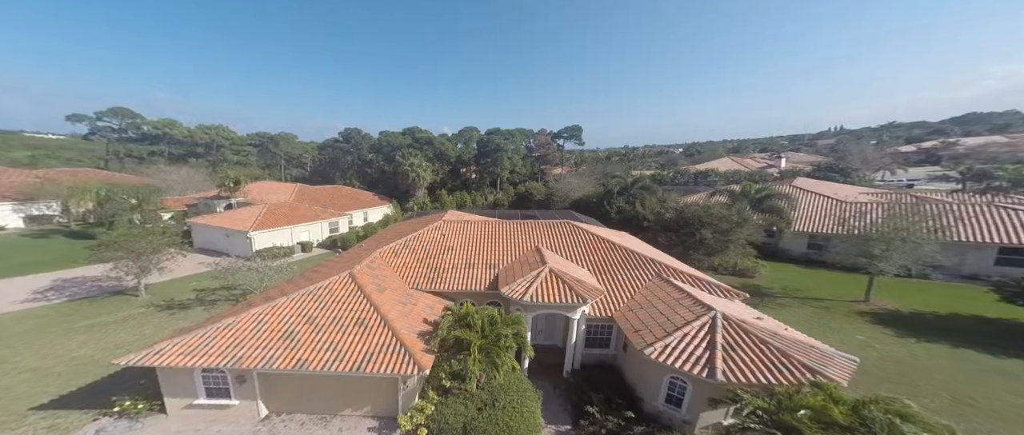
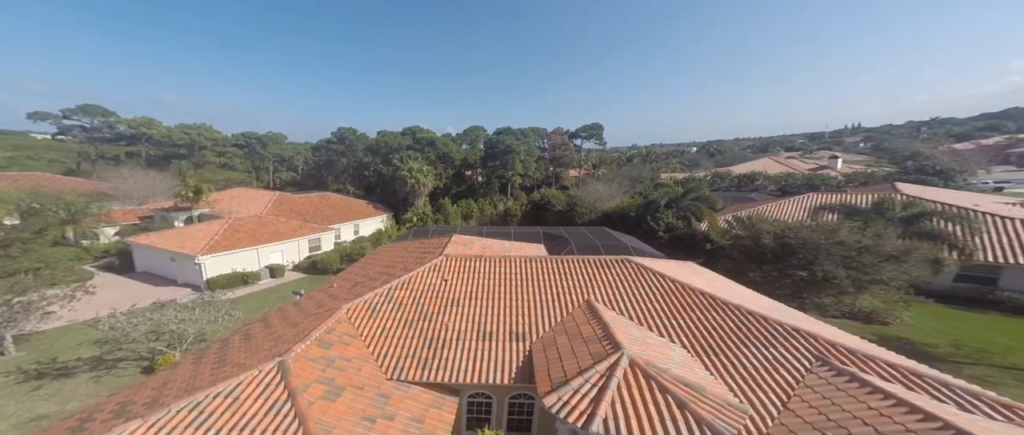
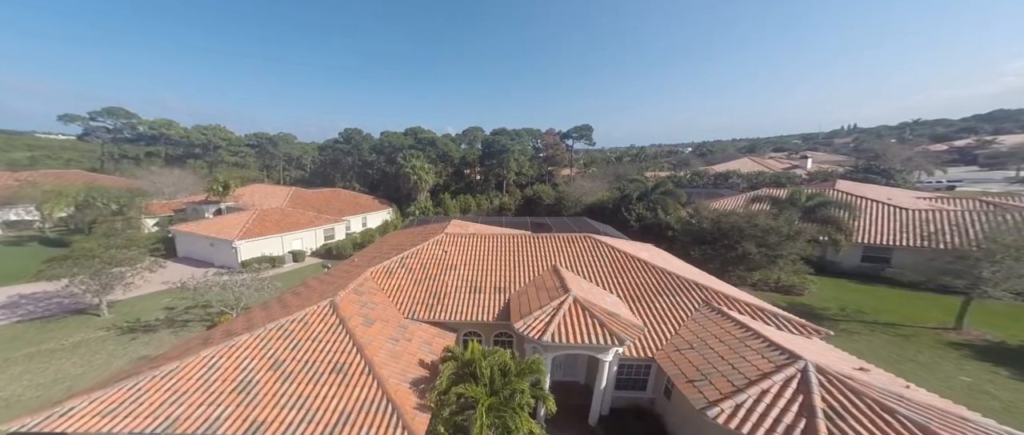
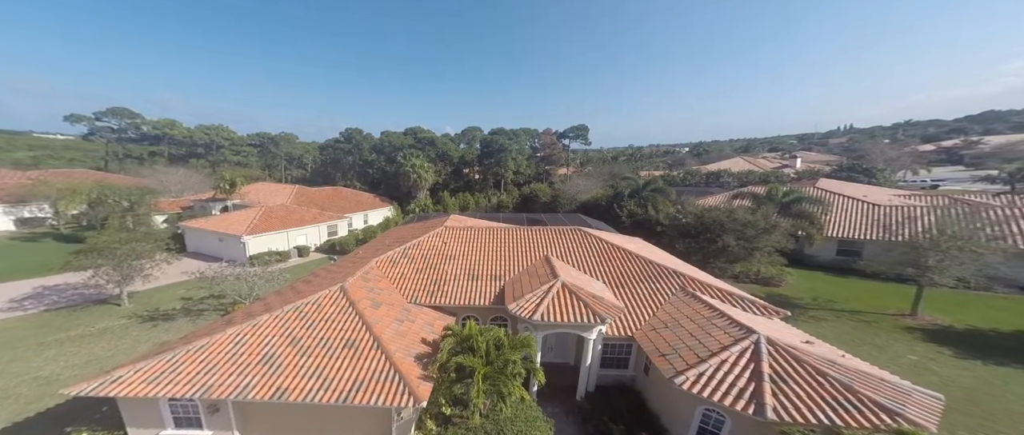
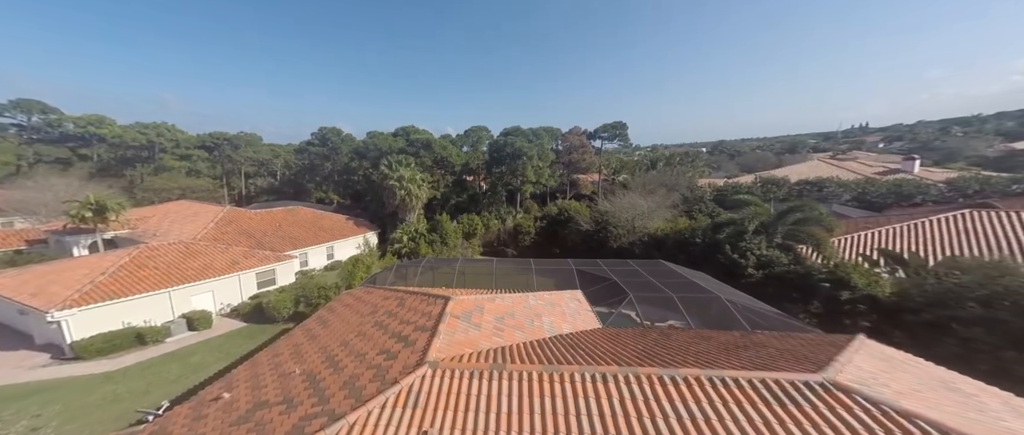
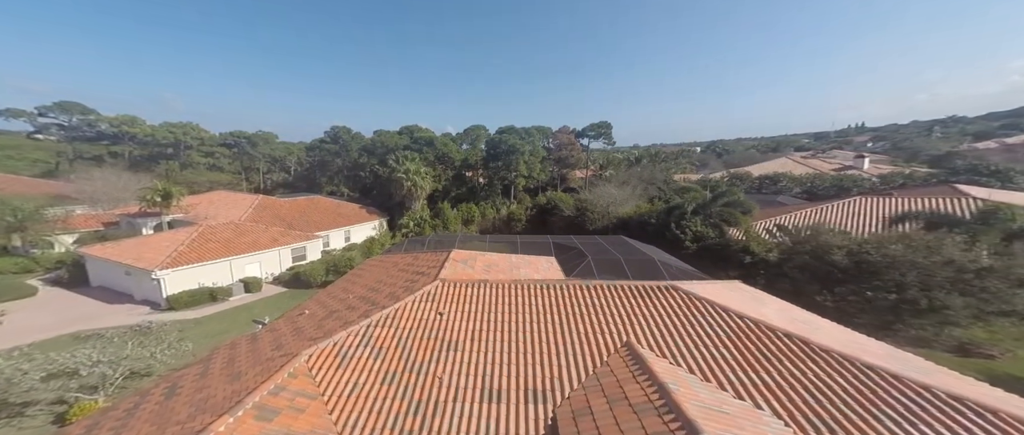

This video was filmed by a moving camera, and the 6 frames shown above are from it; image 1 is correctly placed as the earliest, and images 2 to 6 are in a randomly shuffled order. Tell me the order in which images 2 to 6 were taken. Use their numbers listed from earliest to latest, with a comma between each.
4, 3, 2, 6, 5
